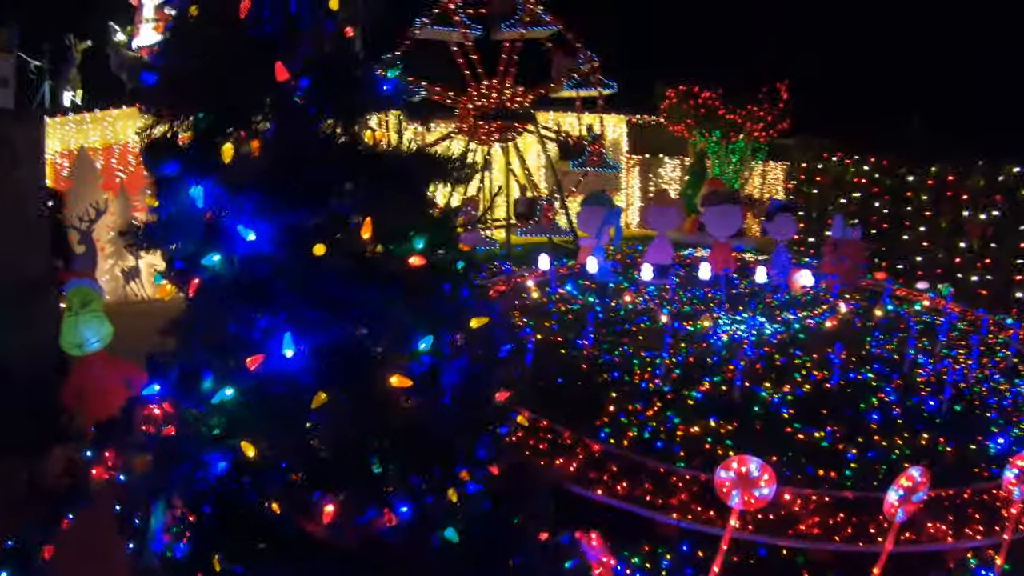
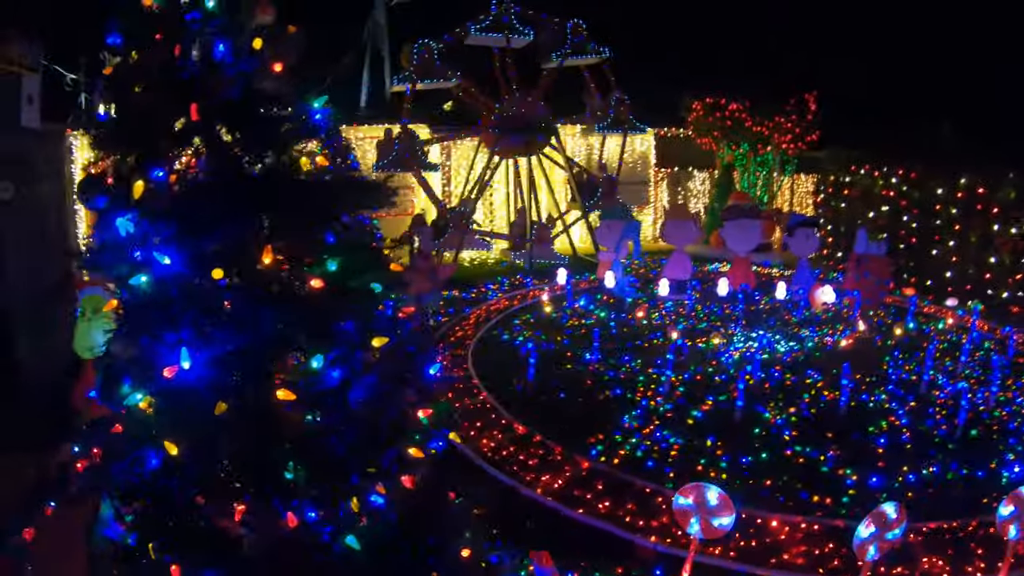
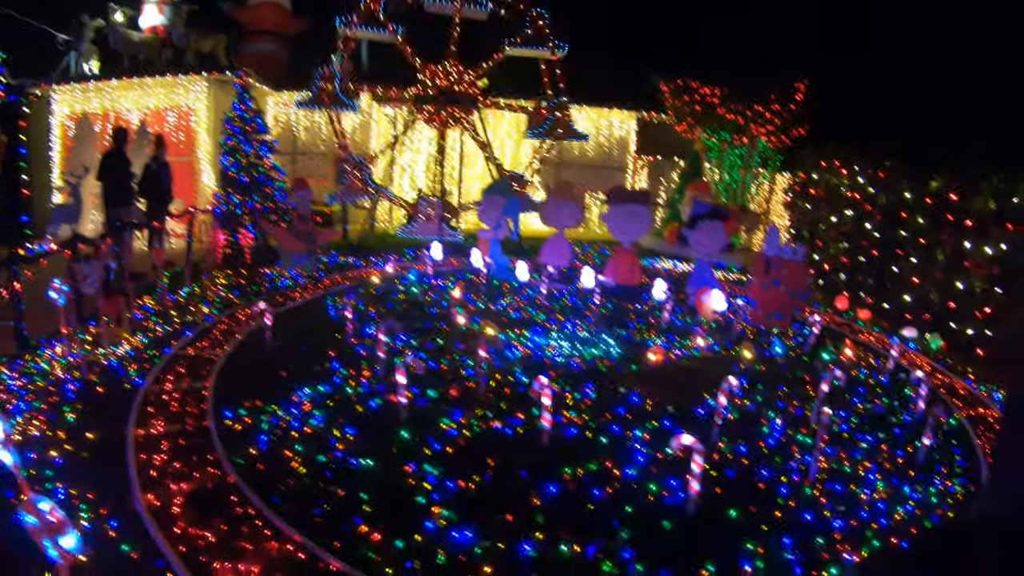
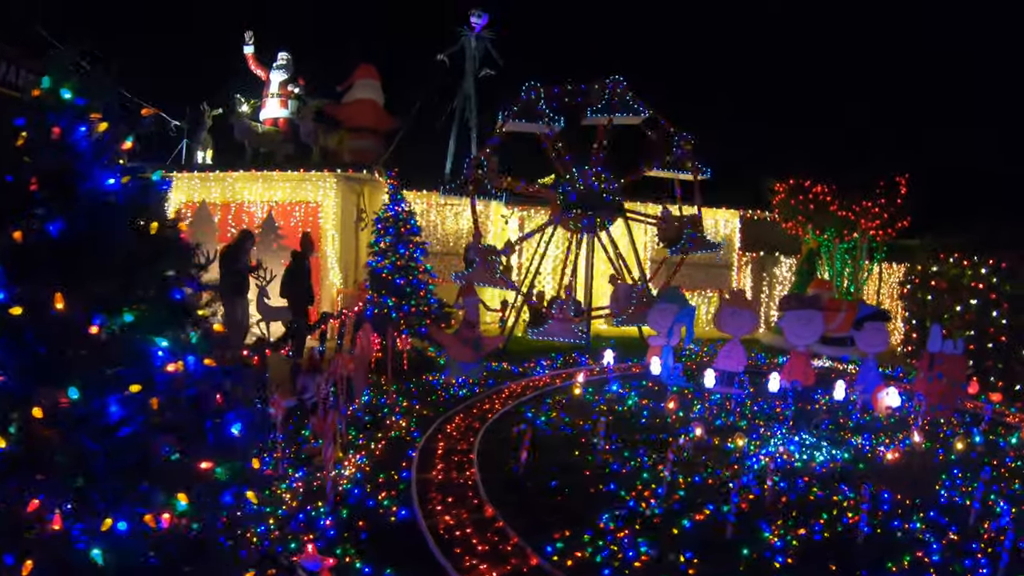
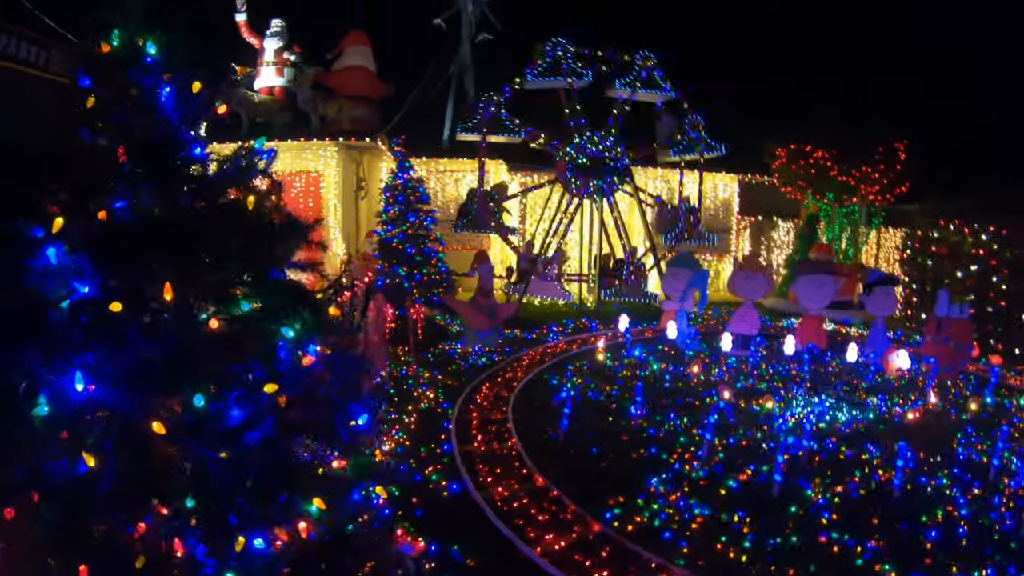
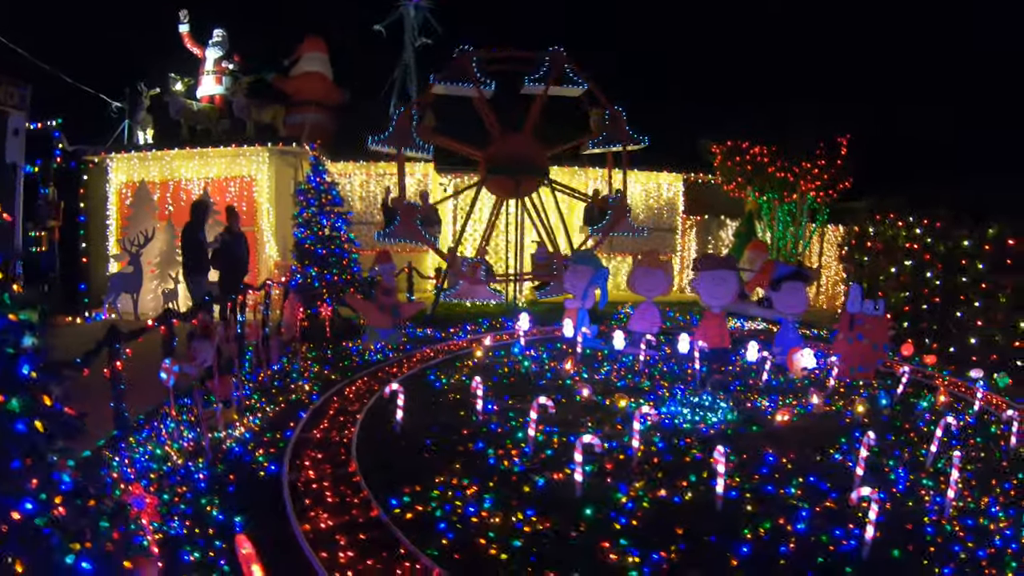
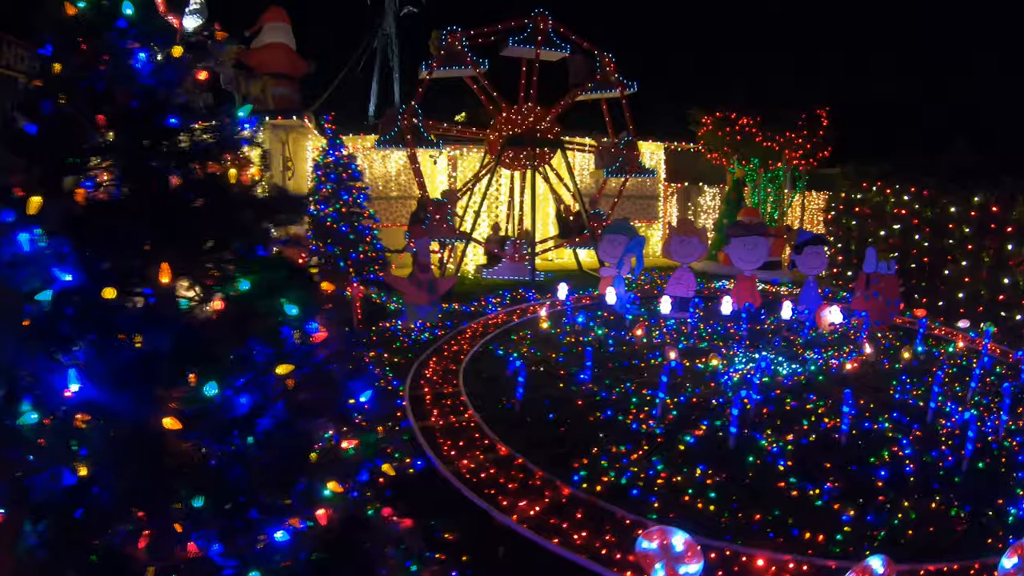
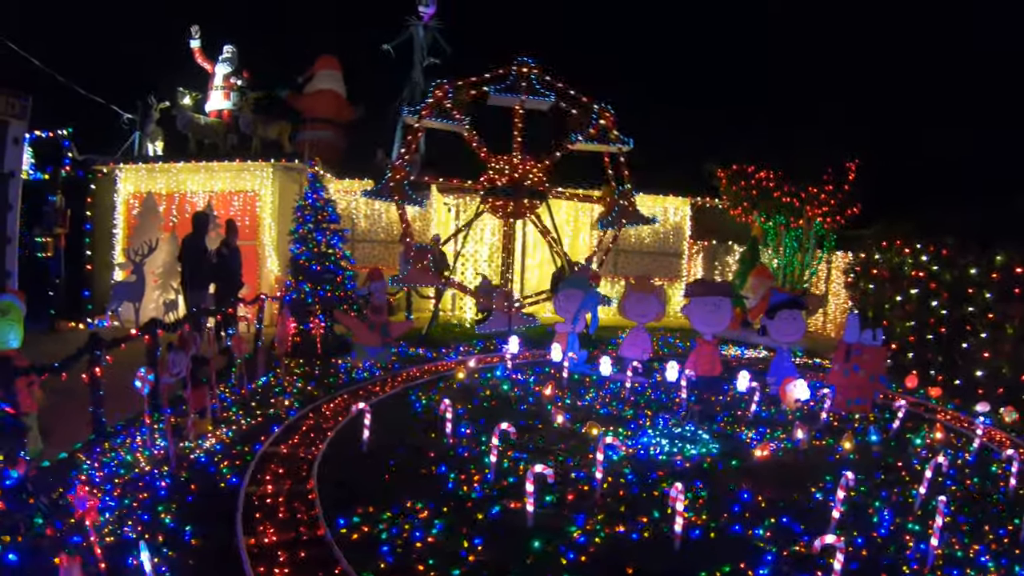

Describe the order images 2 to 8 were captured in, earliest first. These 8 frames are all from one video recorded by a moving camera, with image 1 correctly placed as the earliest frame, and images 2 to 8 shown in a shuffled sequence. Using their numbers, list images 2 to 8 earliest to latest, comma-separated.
2, 7, 5, 4, 6, 8, 3
